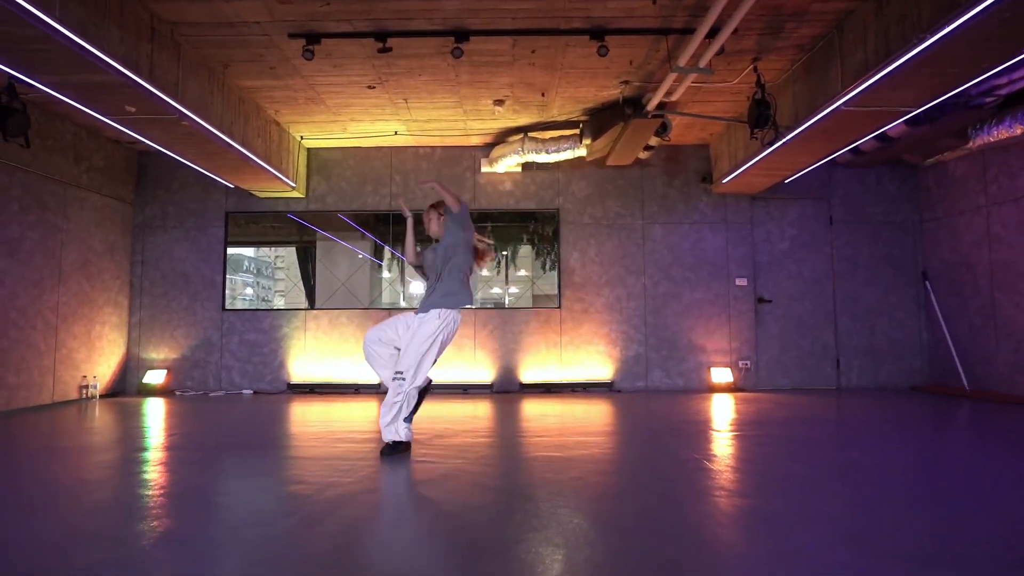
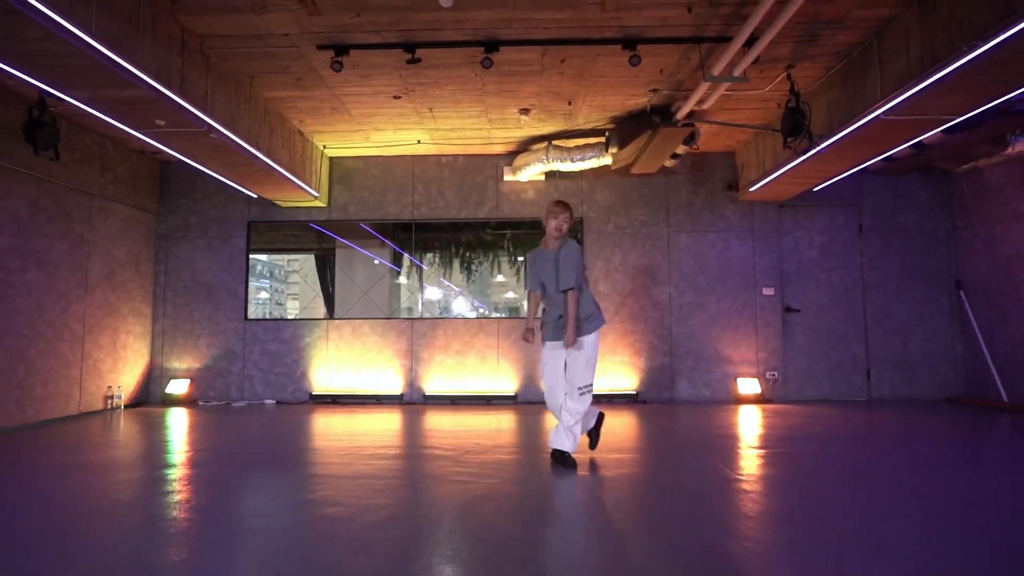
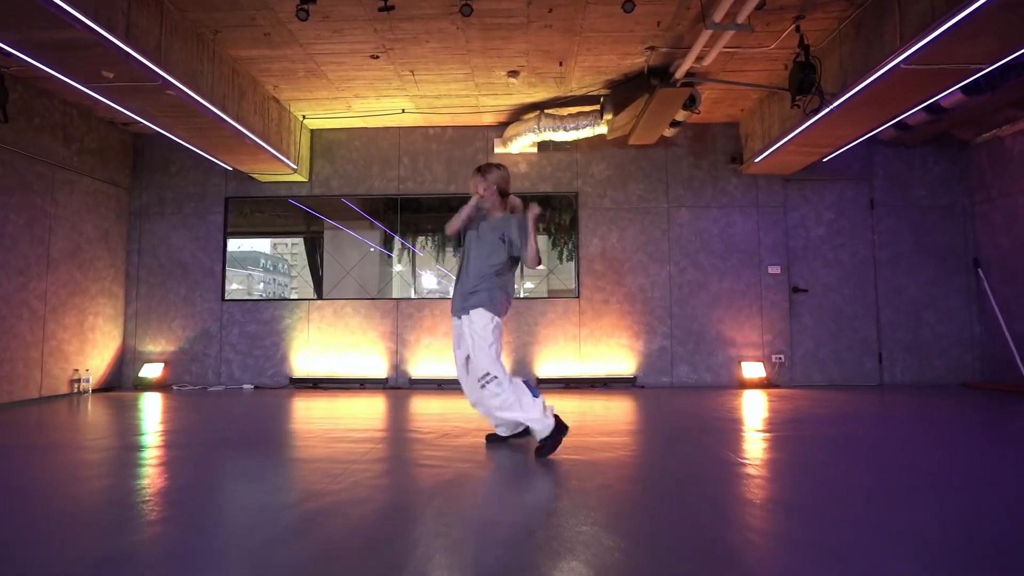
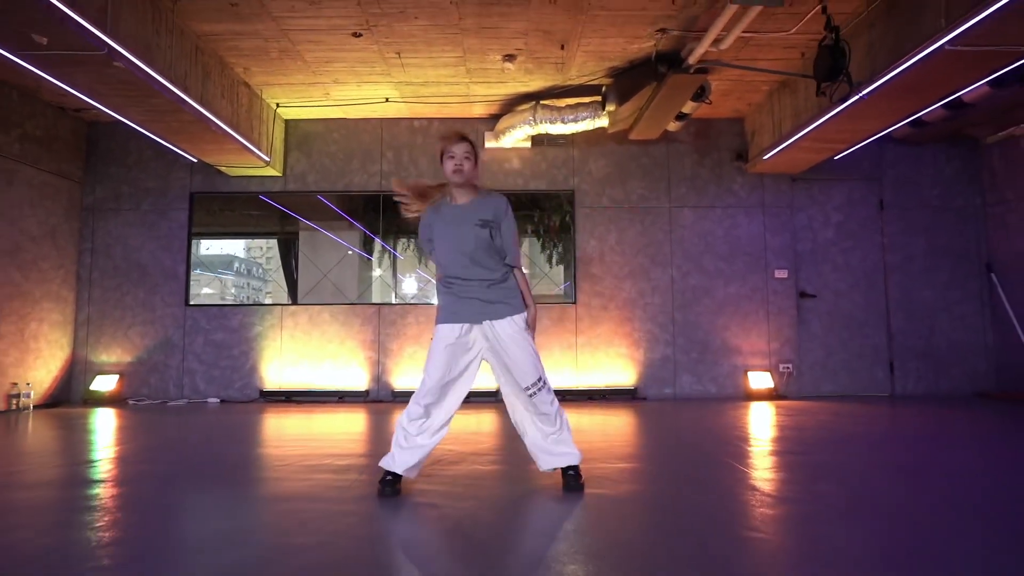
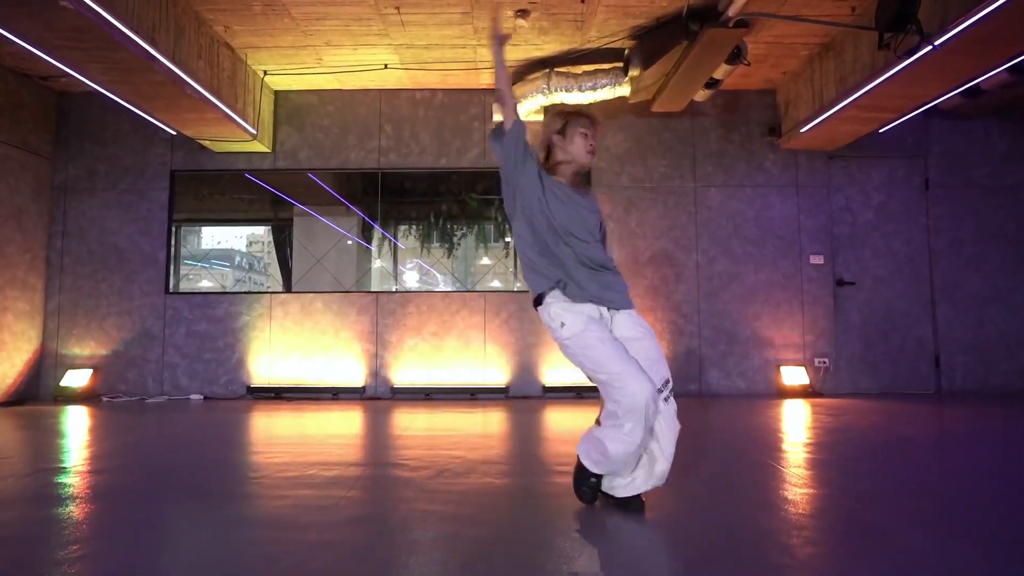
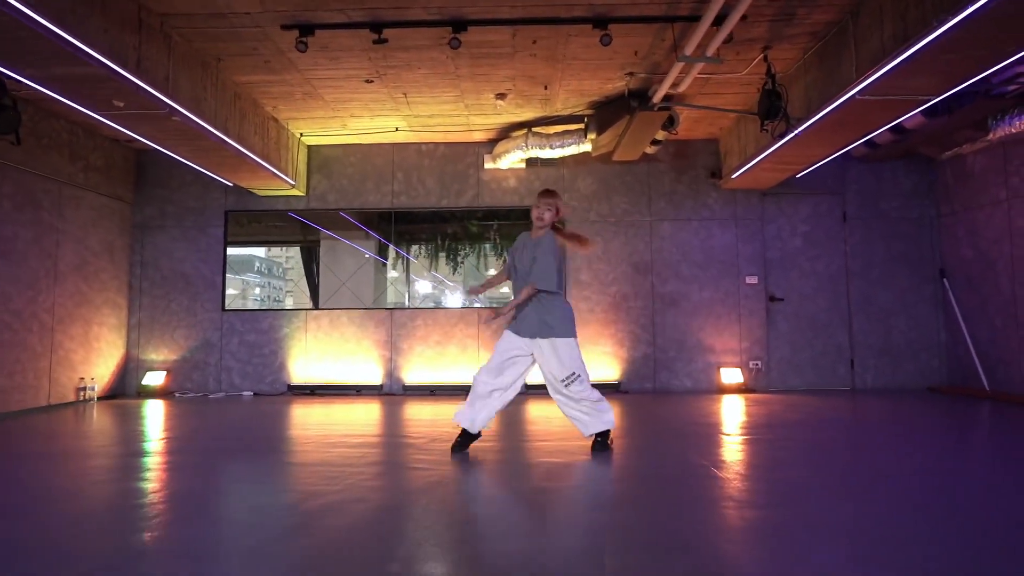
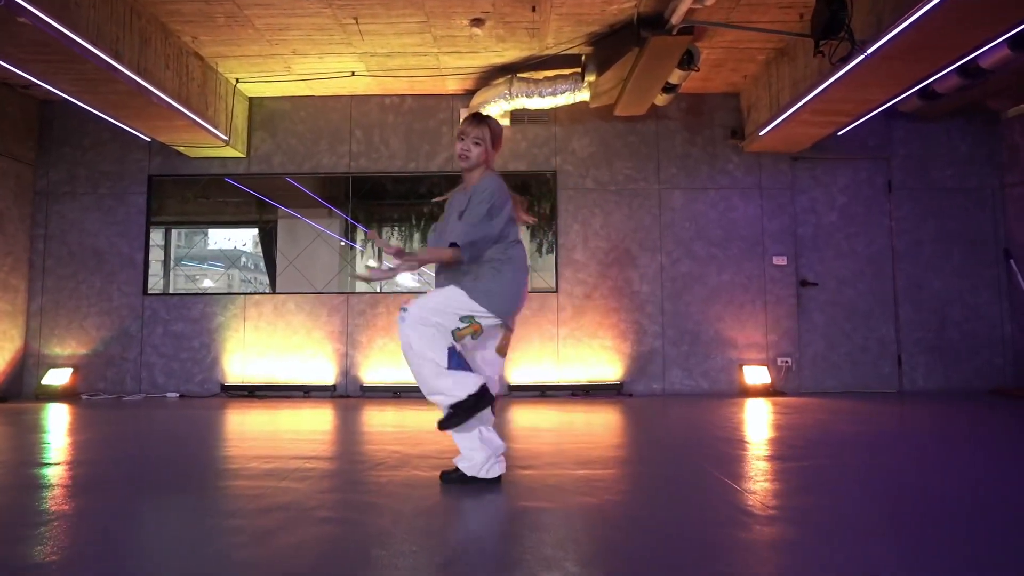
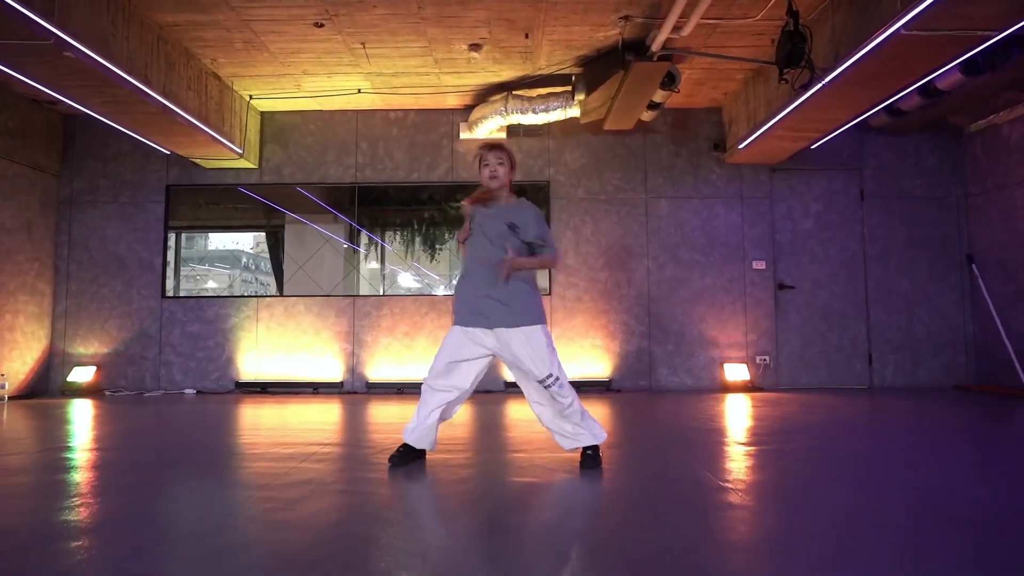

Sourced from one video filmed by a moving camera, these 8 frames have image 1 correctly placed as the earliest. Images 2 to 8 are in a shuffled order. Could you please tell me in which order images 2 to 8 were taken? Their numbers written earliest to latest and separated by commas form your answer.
3, 5, 4, 2, 6, 8, 7
